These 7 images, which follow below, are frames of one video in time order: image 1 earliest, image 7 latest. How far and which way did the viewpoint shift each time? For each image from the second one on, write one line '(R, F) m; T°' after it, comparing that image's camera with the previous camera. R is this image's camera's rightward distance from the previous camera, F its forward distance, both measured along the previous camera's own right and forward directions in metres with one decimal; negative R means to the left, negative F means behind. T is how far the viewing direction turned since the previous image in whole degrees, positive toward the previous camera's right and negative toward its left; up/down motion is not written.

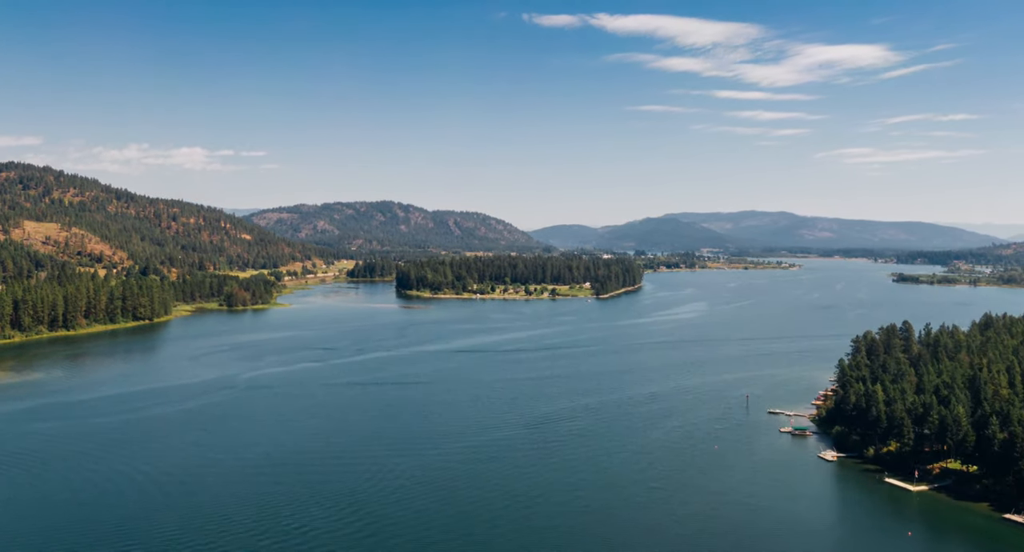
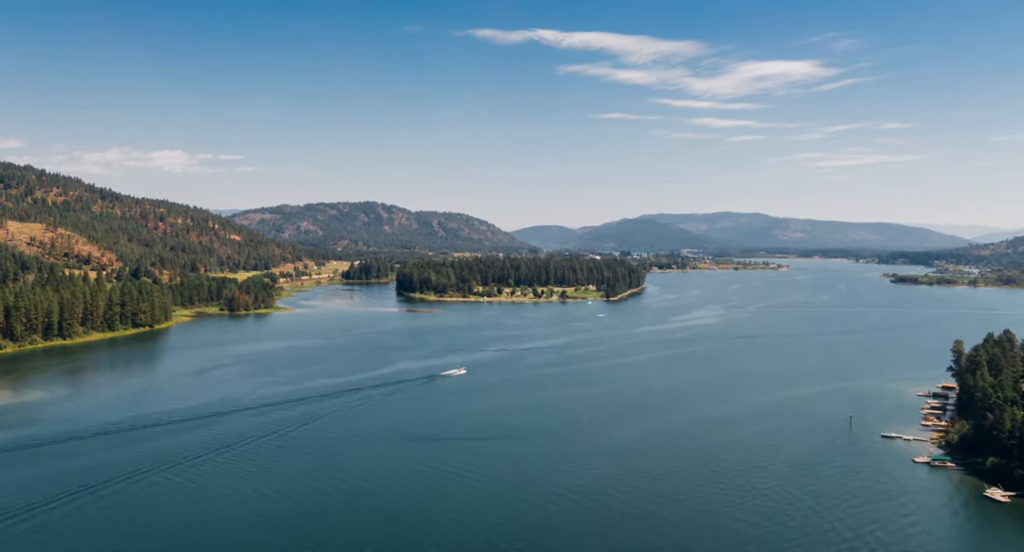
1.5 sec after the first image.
(-3.6, +4.0) m; +1°
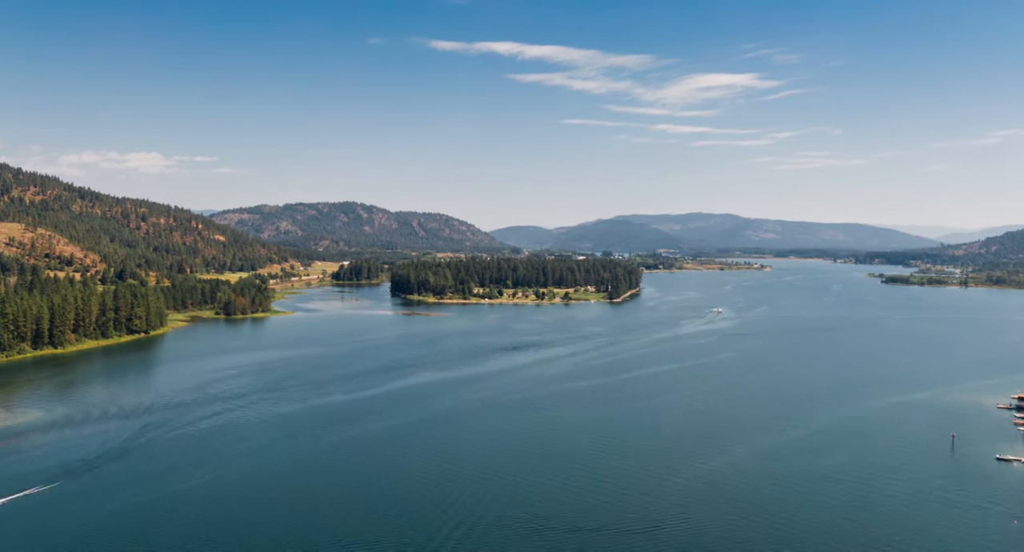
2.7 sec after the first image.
(-3.1, +3.3) m; +1°
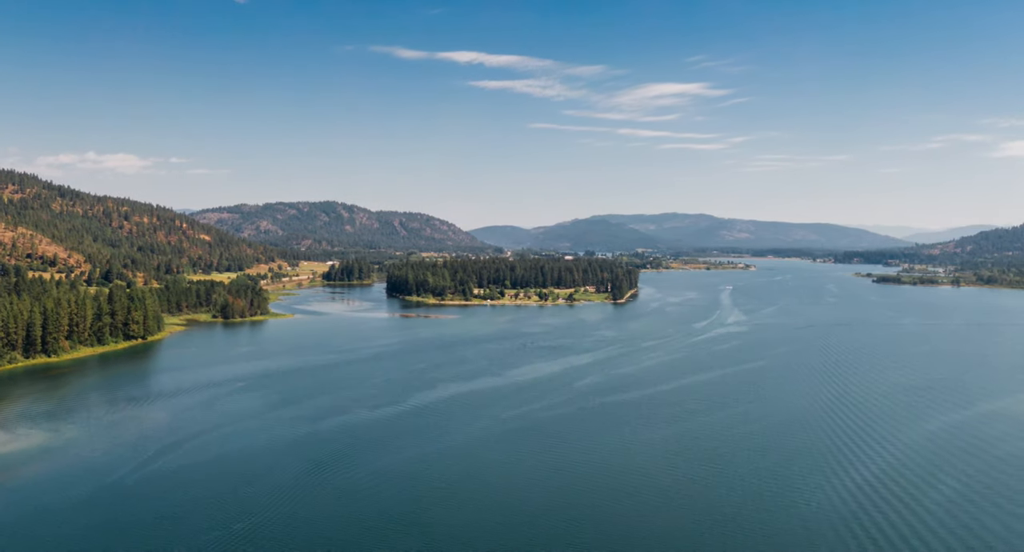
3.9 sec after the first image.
(-2.9, +3.0) m; +1°
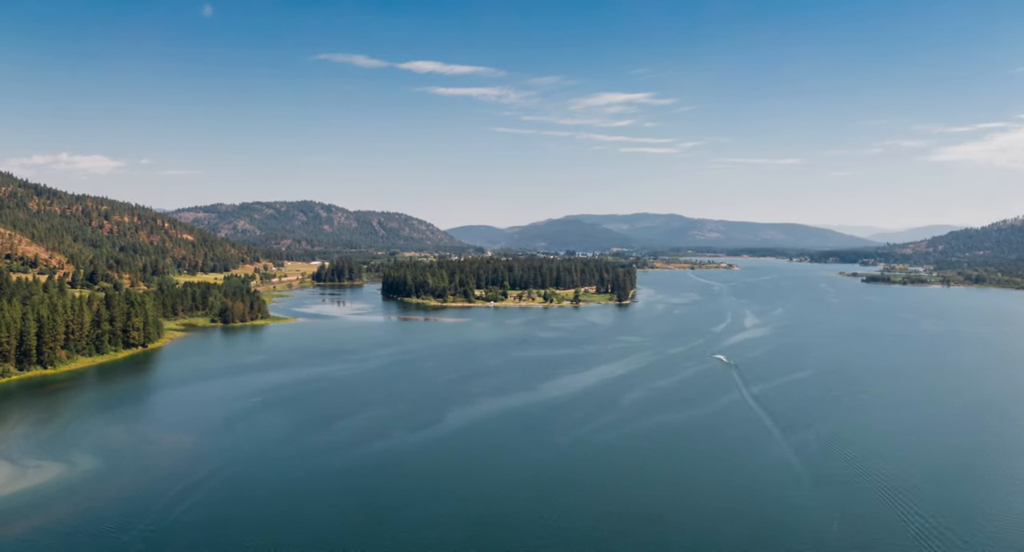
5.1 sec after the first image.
(-3.5, +3.3) m; +1°
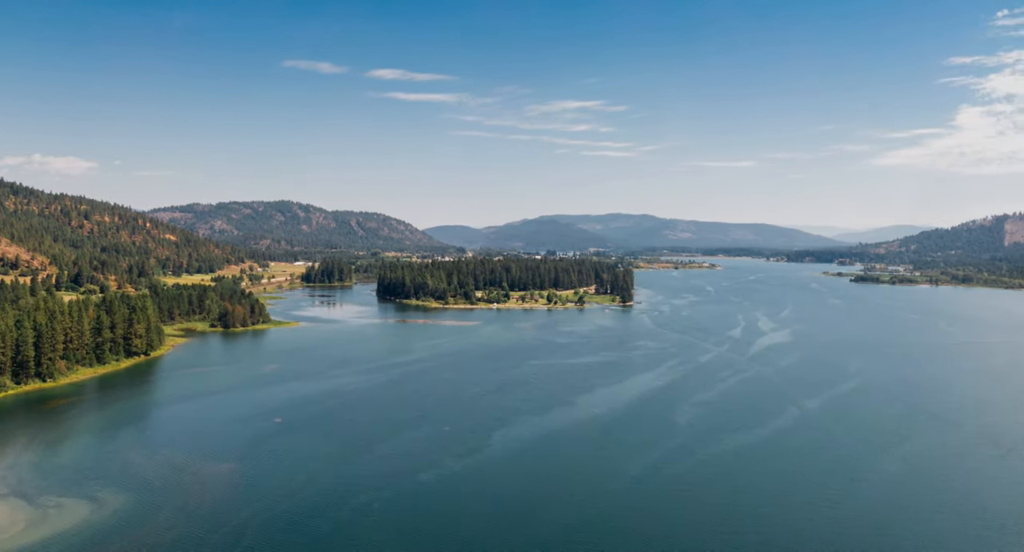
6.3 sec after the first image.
(-3.2, +2.9) m; +1°
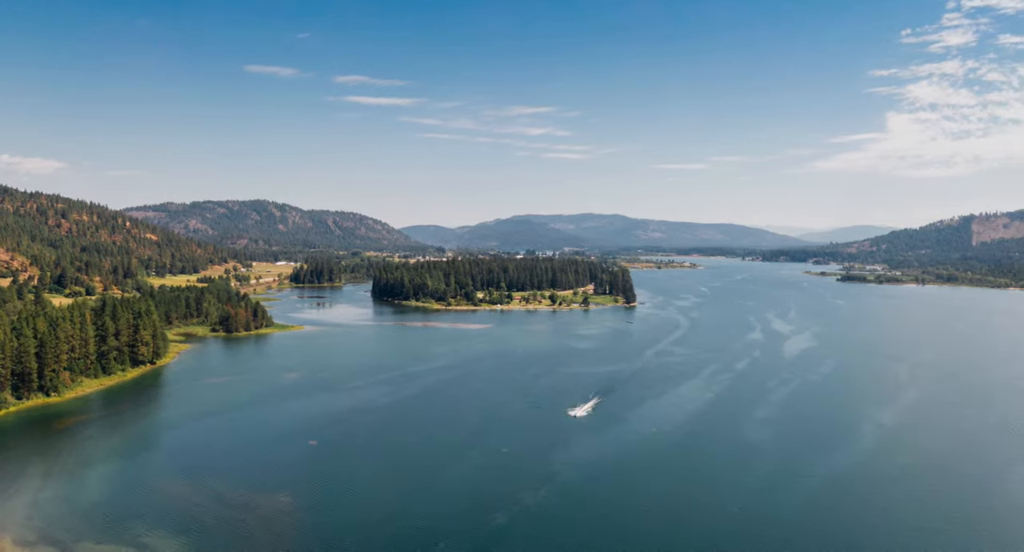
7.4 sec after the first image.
(-3.5, +2.9) m; +2°
